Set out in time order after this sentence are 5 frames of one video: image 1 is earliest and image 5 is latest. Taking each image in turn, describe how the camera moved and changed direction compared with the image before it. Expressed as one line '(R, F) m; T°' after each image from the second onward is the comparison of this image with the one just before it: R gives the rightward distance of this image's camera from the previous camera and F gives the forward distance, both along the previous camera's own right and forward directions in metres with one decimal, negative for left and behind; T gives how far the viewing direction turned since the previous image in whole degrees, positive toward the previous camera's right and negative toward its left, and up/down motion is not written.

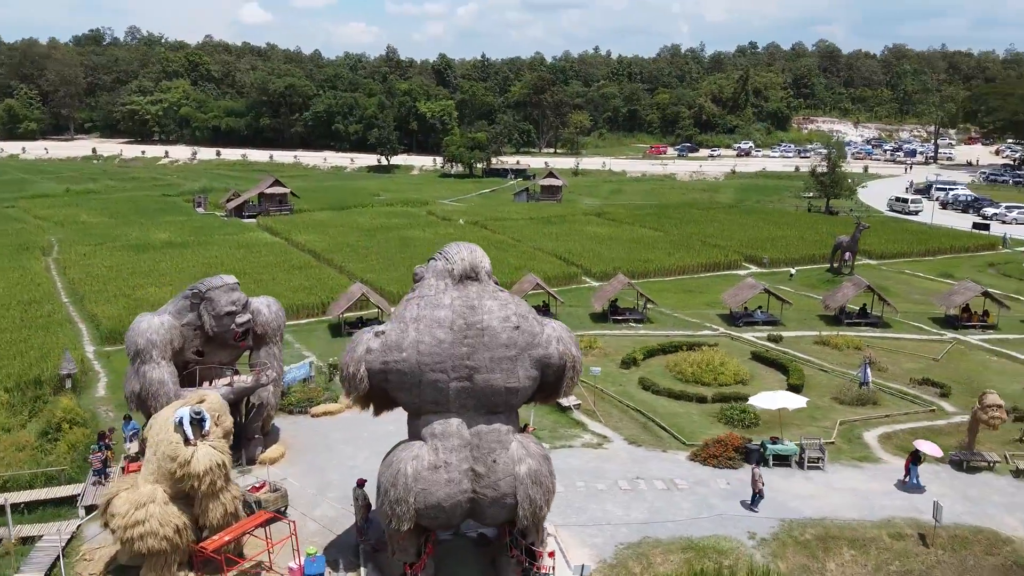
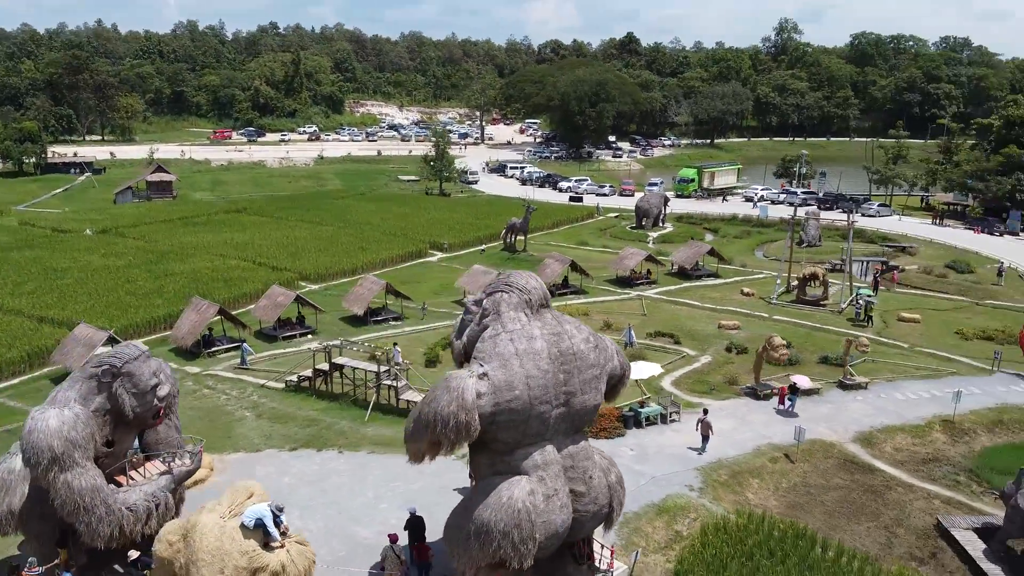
(-9.4, +2.5) m; +32°
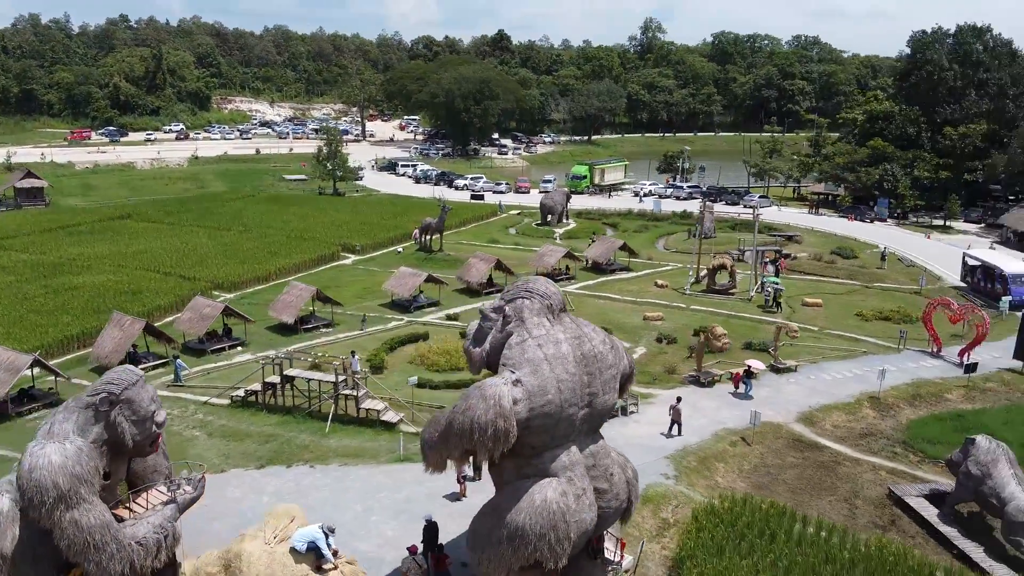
(-2.8, 0.0) m; +9°
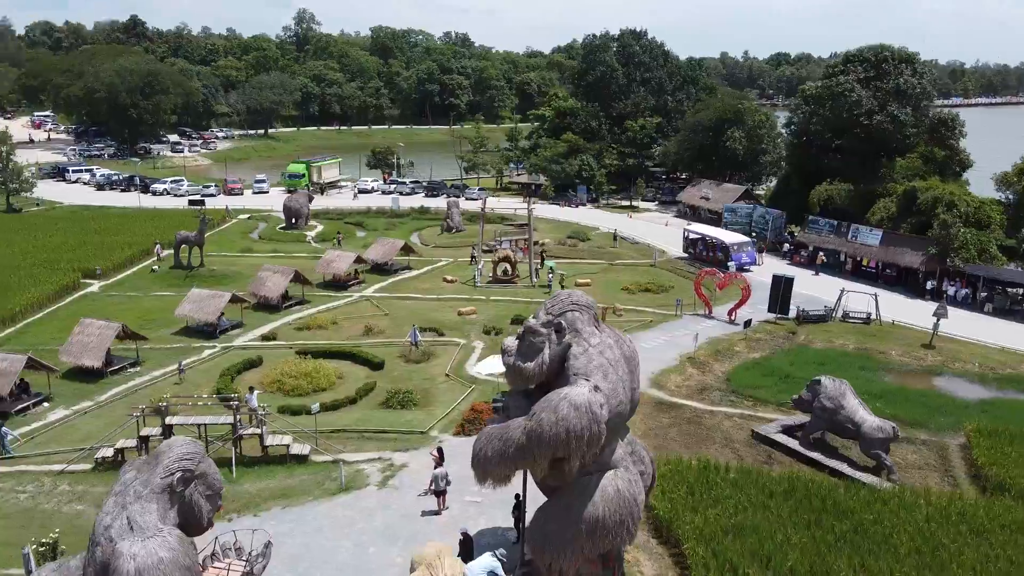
(-7.7, +0.8) m; +24°
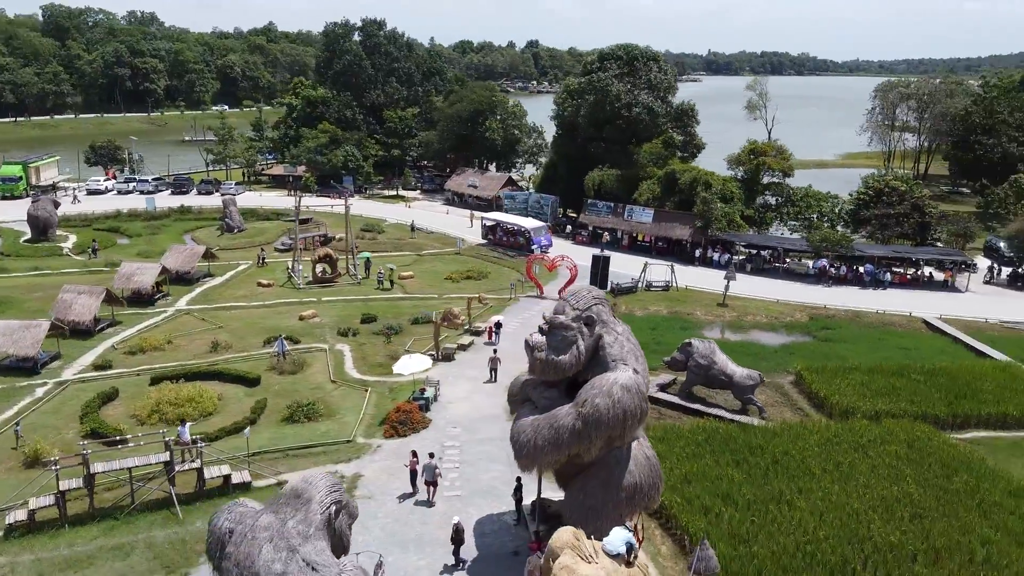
(-7.1, +0.1) m; +21°
